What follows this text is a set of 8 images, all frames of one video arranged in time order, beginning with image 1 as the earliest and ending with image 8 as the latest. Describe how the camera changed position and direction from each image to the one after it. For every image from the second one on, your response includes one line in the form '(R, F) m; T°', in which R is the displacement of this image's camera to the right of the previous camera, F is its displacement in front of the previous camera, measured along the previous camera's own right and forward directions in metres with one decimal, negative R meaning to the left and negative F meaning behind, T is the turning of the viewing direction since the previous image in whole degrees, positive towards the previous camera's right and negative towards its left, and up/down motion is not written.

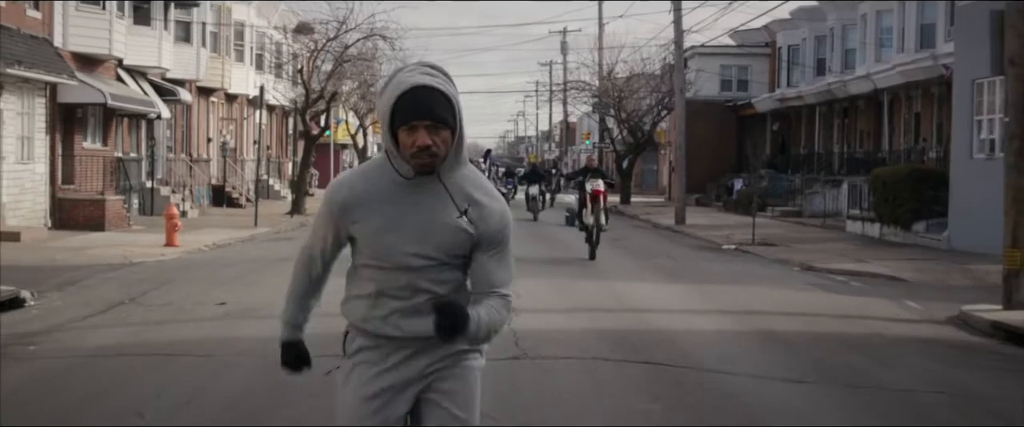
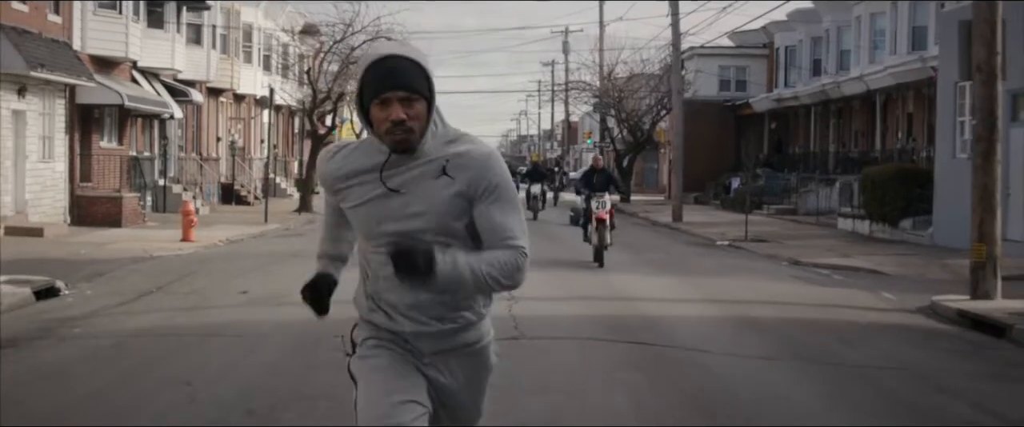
(0.0, -1.0) m; 0°
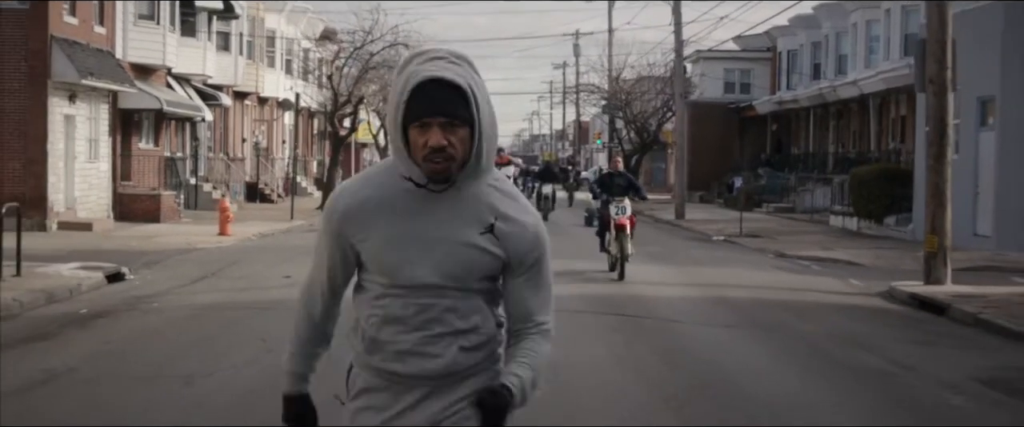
(+0.1, -2.1) m; -1°
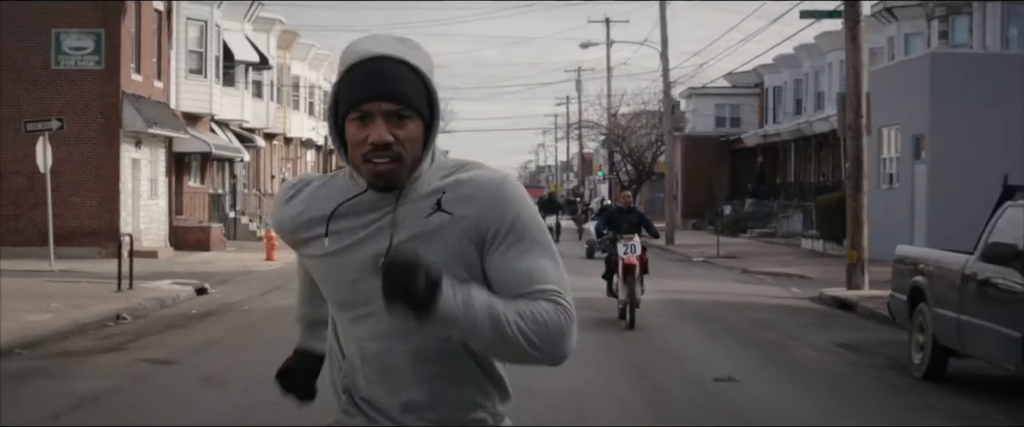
(+0.1, -4.3) m; 0°
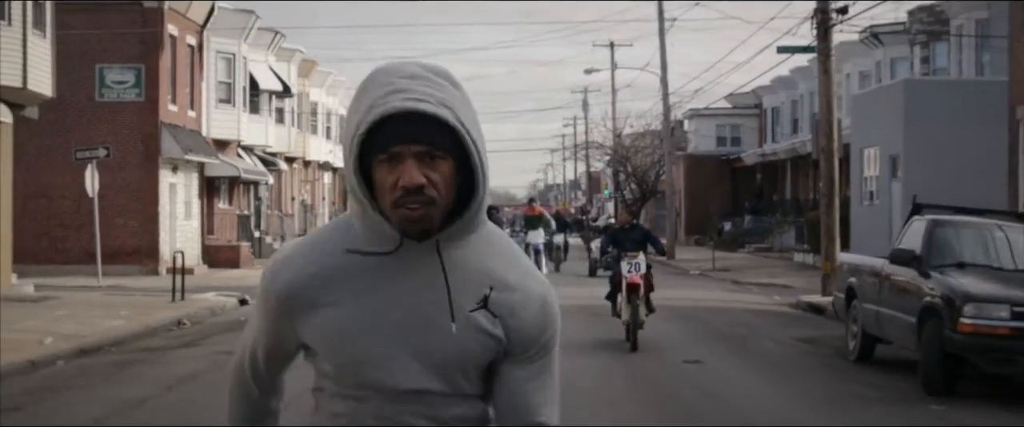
(0.0, -2.5) m; 0°
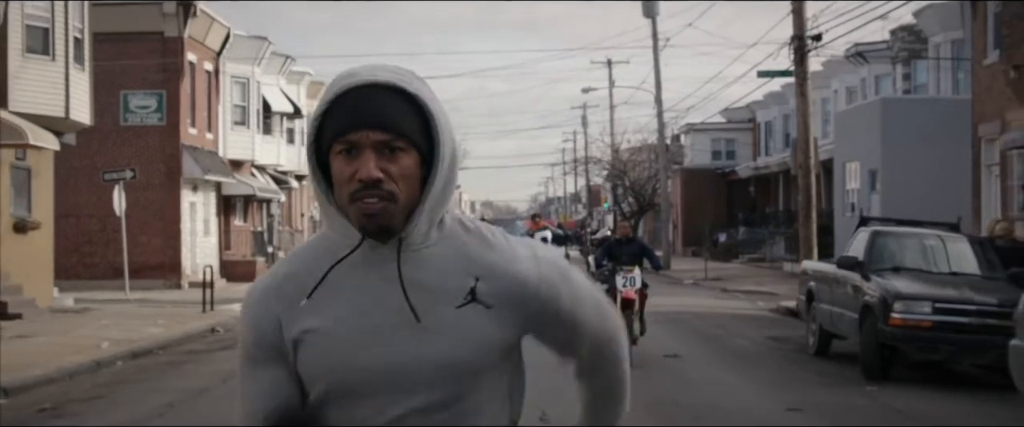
(0.0, -2.0) m; 0°
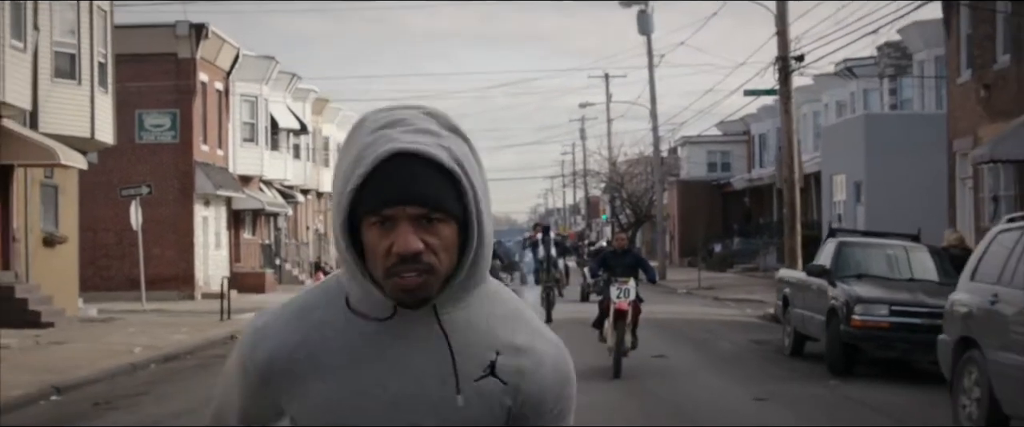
(0.0, -1.4) m; 0°
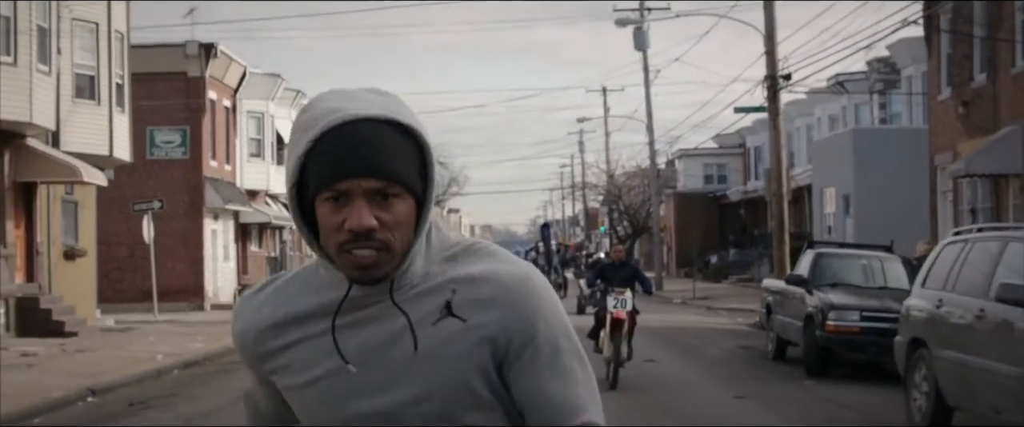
(0.0, -1.2) m; 0°
